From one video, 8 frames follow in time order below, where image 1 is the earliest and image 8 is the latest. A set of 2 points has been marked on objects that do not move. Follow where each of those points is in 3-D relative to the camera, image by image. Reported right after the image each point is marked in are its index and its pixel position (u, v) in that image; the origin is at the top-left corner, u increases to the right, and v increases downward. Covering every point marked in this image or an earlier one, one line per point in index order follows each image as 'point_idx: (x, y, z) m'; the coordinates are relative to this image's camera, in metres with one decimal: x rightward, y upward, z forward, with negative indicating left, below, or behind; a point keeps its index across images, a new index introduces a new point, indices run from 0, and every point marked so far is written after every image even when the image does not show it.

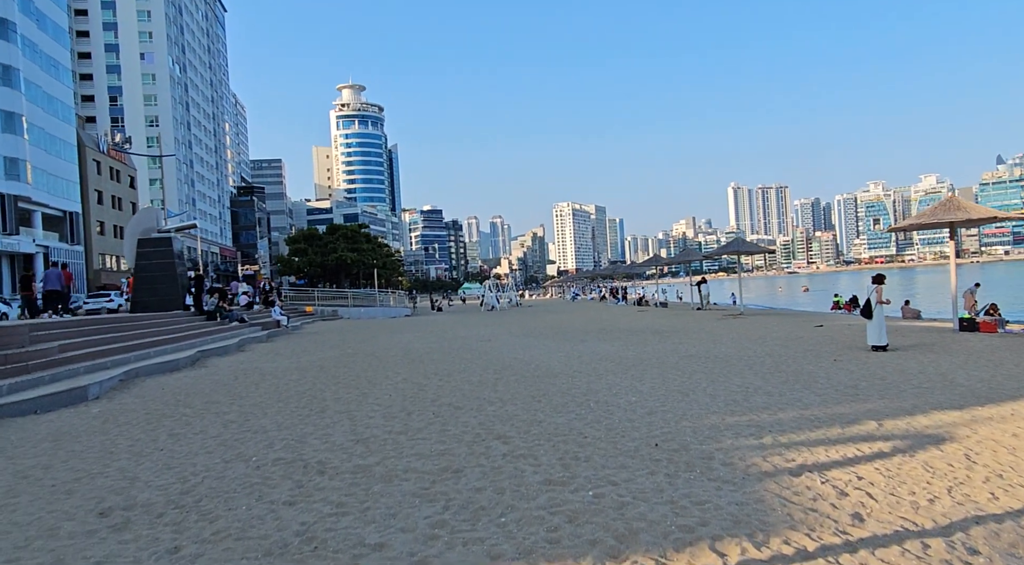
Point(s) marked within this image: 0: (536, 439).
0: (+0.2, -1.3, +6.1) m
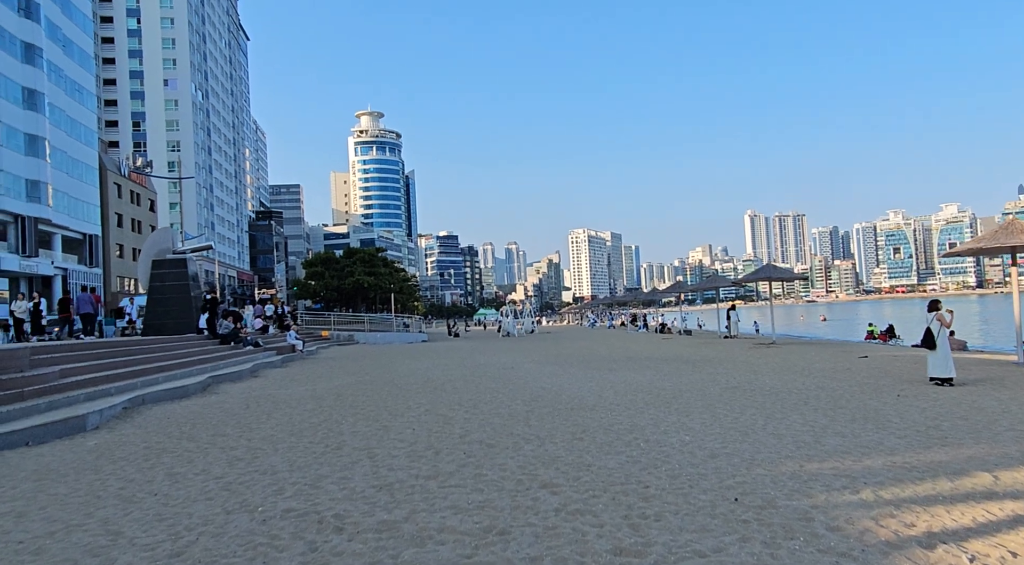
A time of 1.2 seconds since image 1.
0: (+0.6, -1.5, +5.2) m
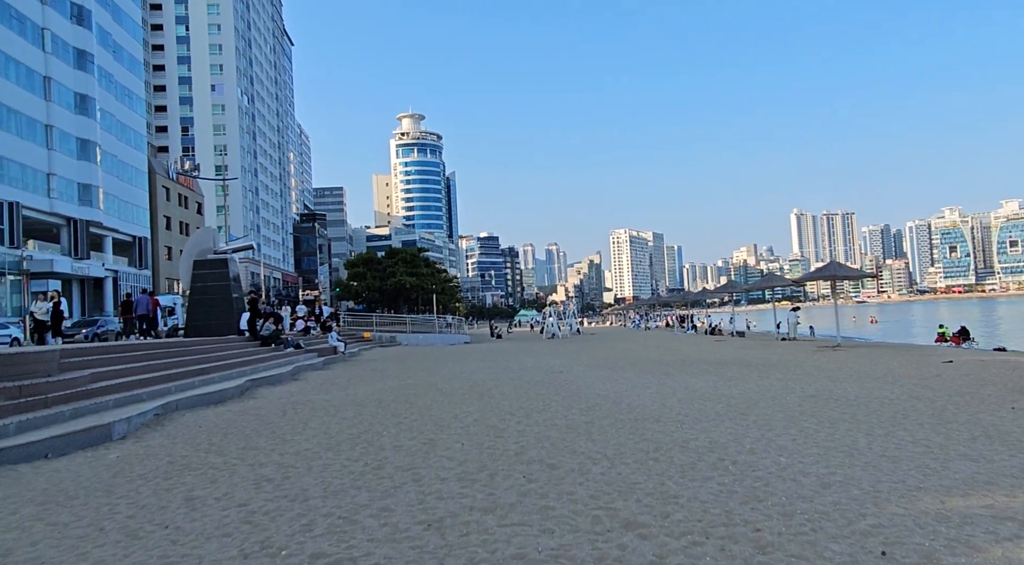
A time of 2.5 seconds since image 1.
0: (+1.0, -1.5, +4.2) m
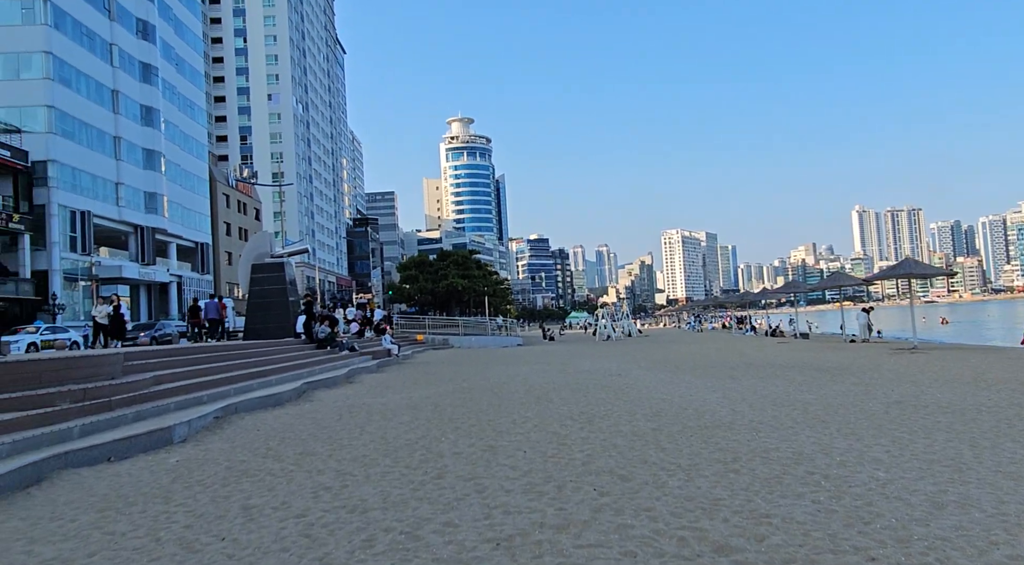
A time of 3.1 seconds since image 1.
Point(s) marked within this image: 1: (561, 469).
0: (+1.4, -1.4, +3.7) m
1: (+0.4, -1.7, +6.4) m
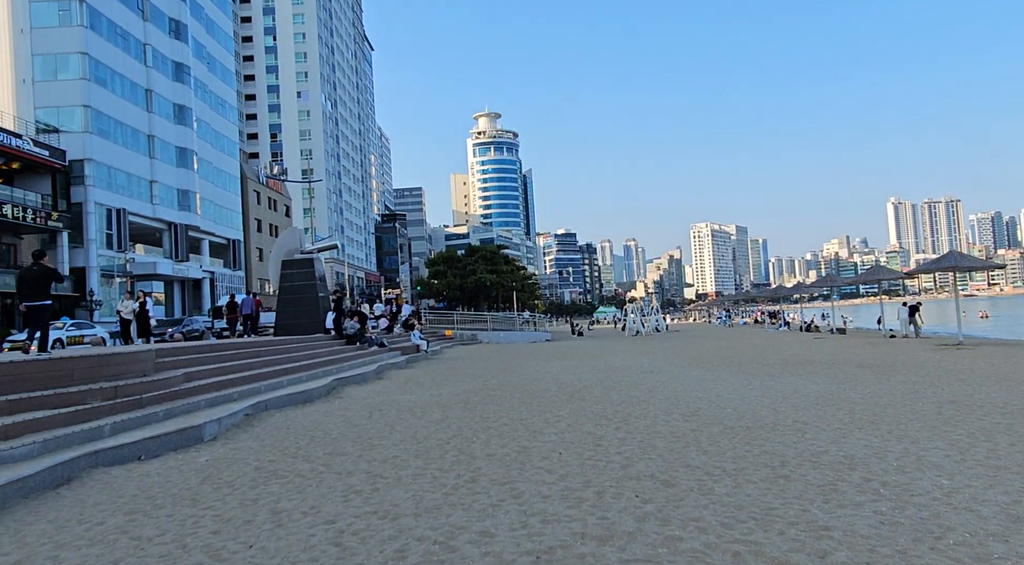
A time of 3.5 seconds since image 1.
0: (+1.6, -1.4, +3.4) m
1: (+0.7, -1.6, +6.1) m
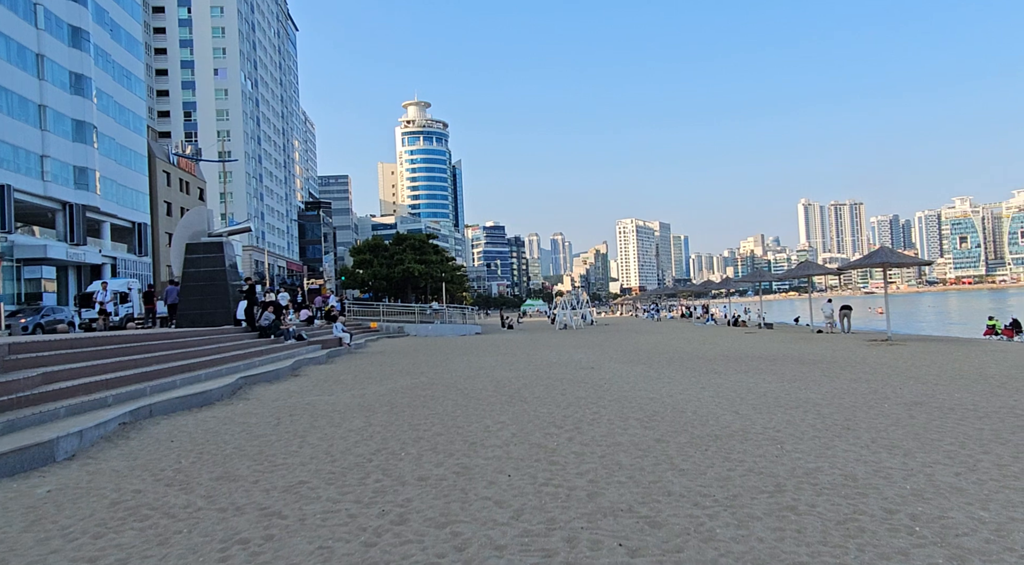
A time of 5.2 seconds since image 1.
0: (+1.5, -1.3, +2.2) m
1: (+0.3, -1.5, +4.8) m
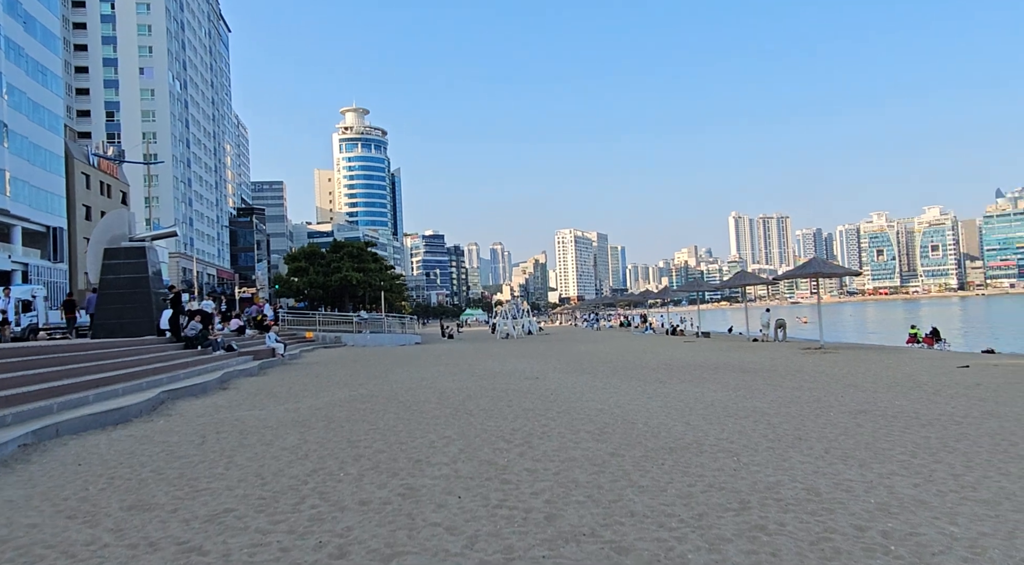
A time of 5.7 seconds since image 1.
0: (+1.4, -1.3, +1.9) m
1: (0.0, -1.5, +4.4) m
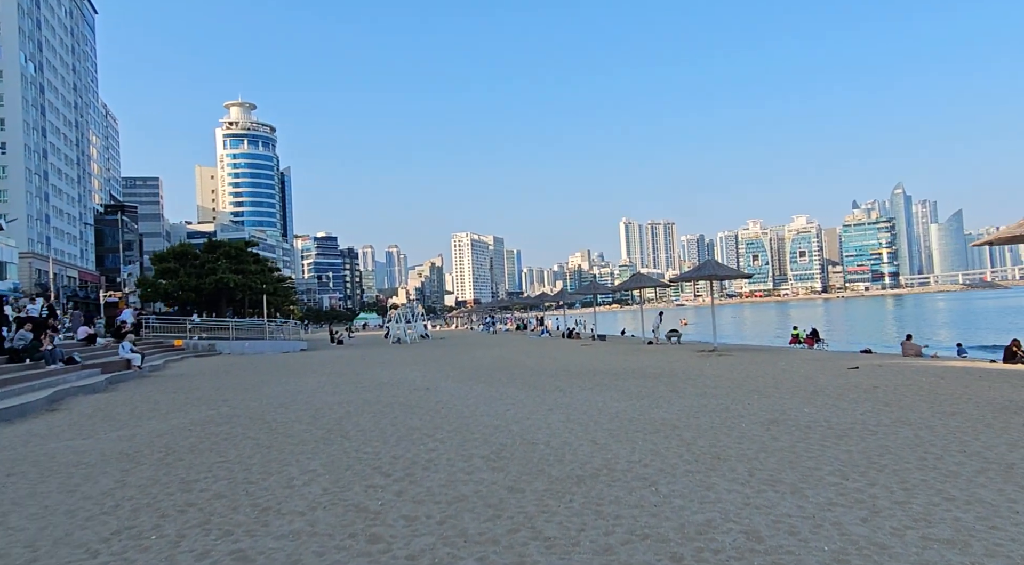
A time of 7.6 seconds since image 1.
0: (+1.2, -1.3, +0.8) m
1: (-0.6, -1.5, +3.1) m
